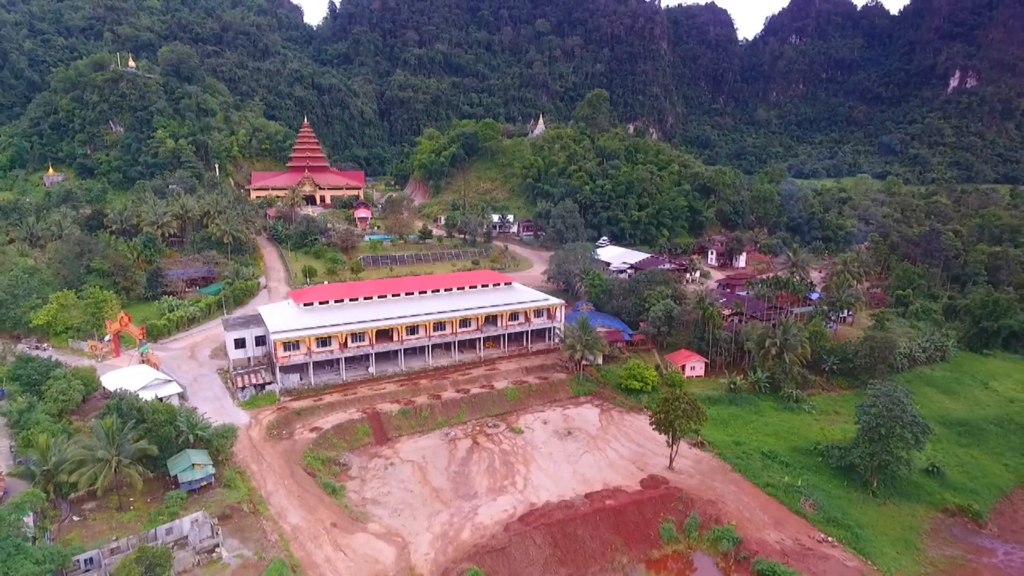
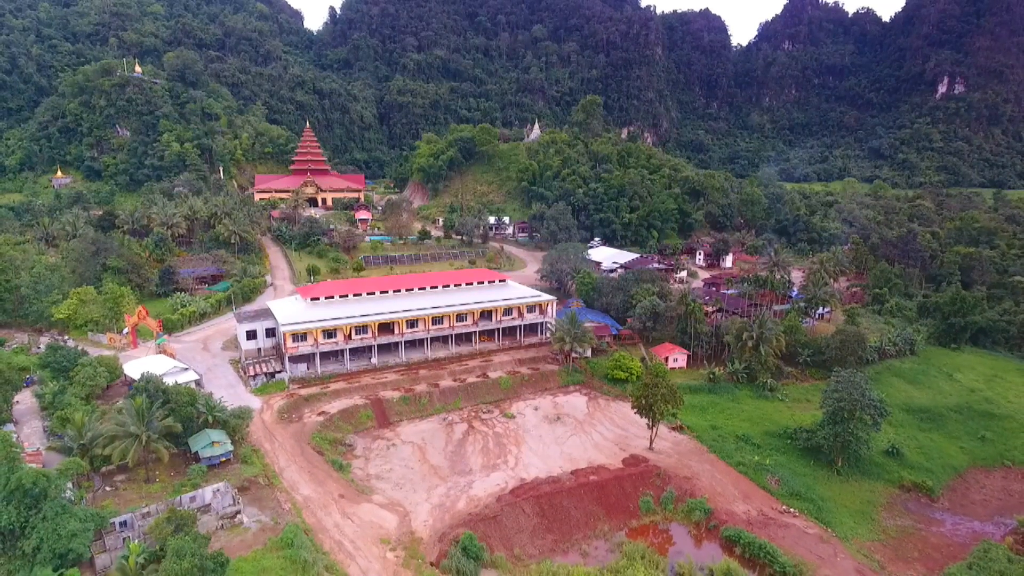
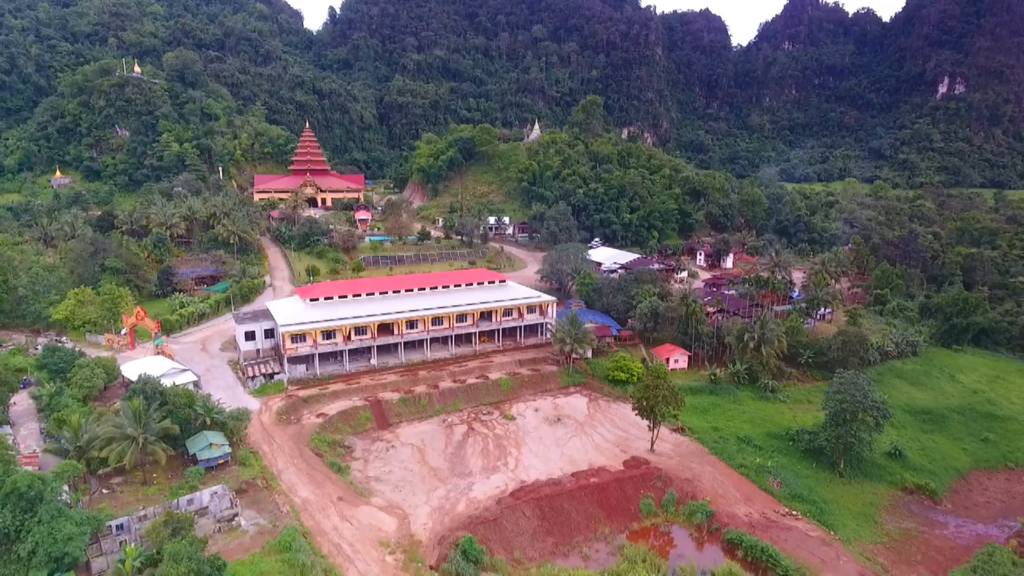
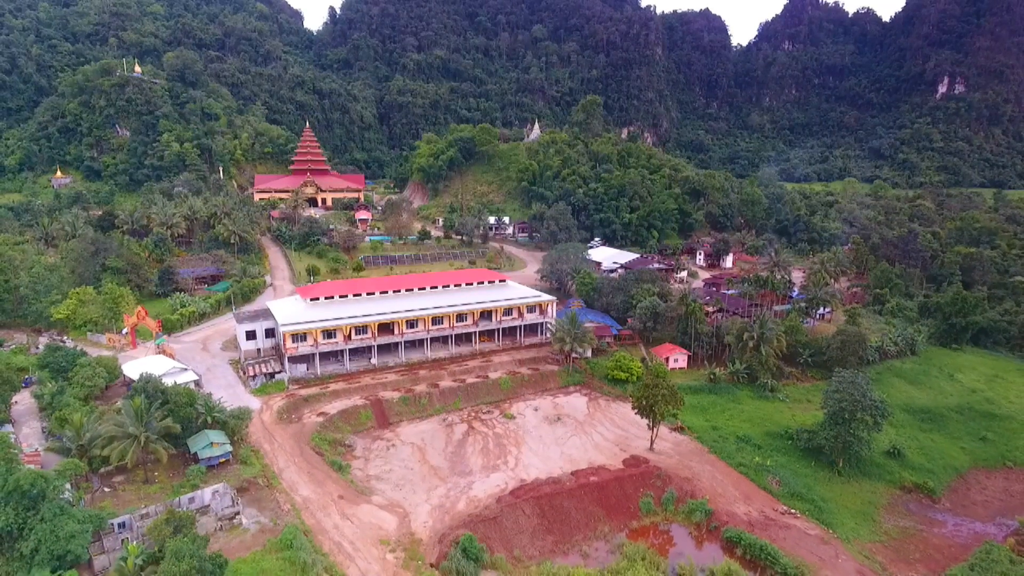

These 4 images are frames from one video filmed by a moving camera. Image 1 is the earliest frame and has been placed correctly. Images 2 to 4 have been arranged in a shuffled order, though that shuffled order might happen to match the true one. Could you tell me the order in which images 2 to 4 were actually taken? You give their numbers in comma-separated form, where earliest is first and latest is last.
3, 4, 2
